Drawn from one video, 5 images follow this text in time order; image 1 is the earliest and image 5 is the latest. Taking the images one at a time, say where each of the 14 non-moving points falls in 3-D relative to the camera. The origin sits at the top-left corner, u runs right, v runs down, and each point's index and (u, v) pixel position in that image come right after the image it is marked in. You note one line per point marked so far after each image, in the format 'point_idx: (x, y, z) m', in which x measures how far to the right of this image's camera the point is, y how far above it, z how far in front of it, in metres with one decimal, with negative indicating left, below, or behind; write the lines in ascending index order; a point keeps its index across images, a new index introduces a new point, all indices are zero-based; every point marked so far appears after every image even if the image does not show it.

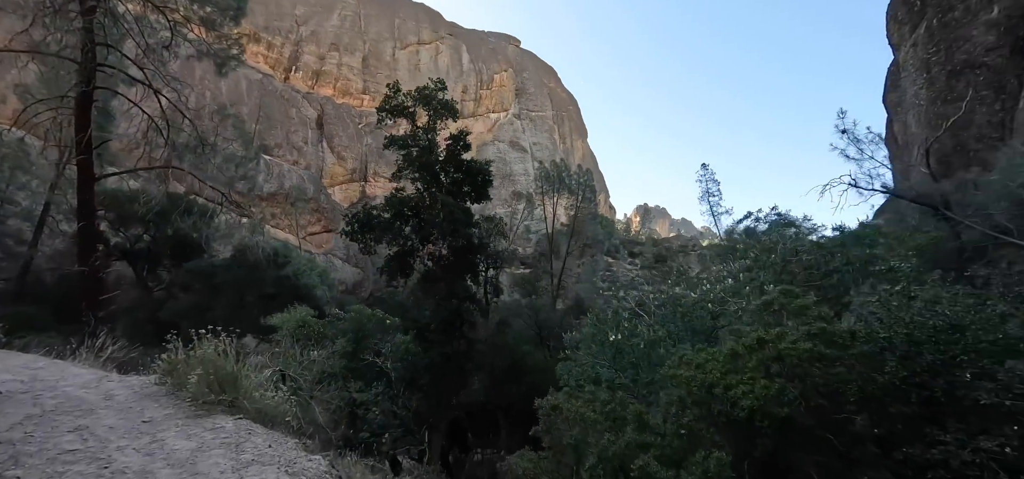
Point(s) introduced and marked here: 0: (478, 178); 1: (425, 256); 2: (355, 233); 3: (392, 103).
0: (-1.0, +1.9, +15.4) m
1: (-2.6, -0.5, +15.1) m
2: (-4.6, +0.2, +14.9) m
3: (-3.5, +4.0, +15.2) m
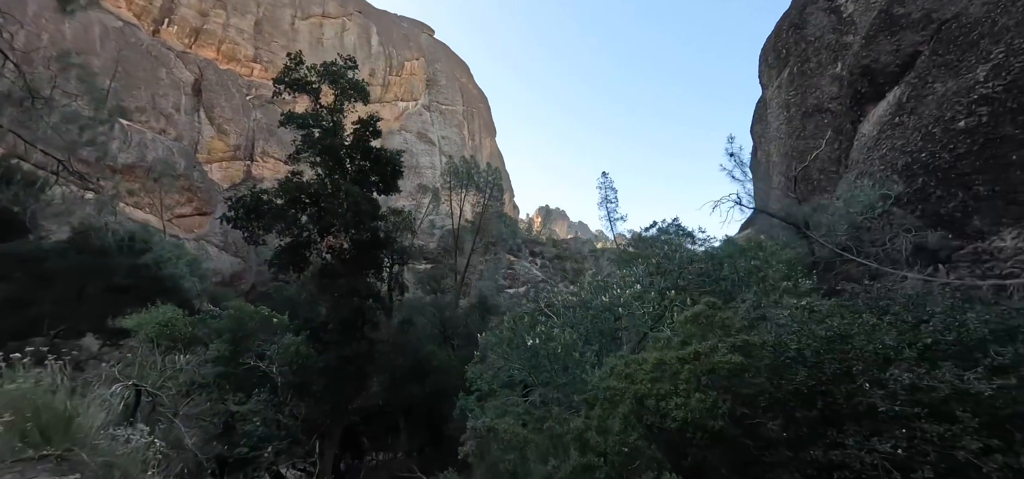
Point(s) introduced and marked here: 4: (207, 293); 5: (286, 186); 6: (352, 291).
0: (-3.5, +2.0, +14.4) m
1: (-5.0, -0.2, +13.8) m
2: (-6.9, +0.5, +13.2) m
3: (-5.8, +4.3, +13.6) m
4: (-10.4, -1.8, +17.6) m
5: (-5.7, +1.4, +13.1) m
6: (-4.1, -1.3, +13.4) m
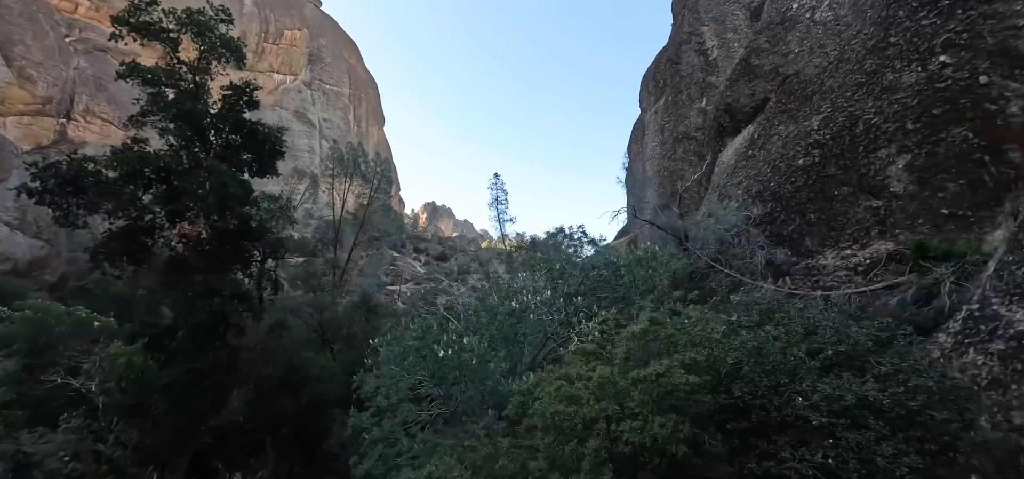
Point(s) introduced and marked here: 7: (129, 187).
0: (-5.9, +2.3, +12.2) m
1: (-7.4, +0.1, +11.3) m
2: (-9.0, +0.9, +10.2) m
3: (-7.9, +4.6, +11.0) m
4: (-13.5, -1.3, +13.8) m
5: (-7.8, +1.7, +10.4) m
6: (-6.4, -1.1, +11.1) m
7: (-7.8, +1.1, +10.6) m
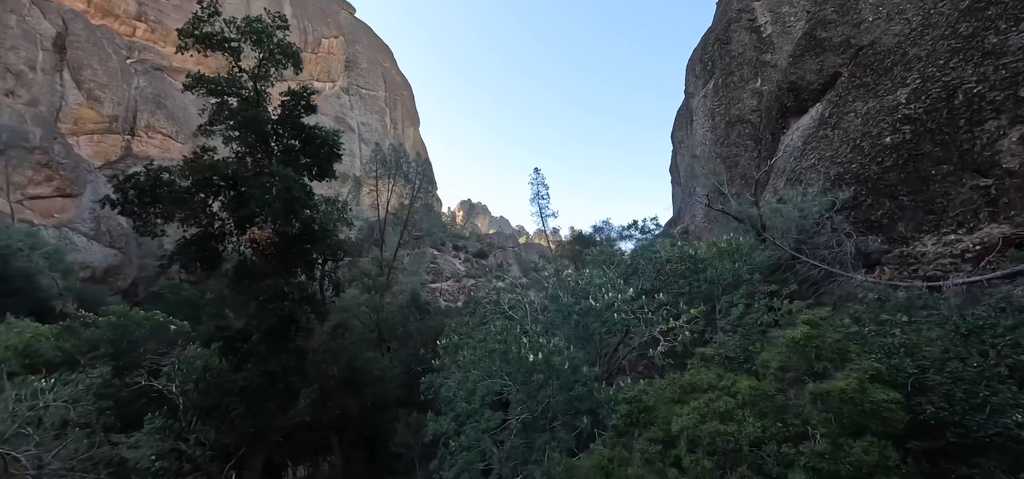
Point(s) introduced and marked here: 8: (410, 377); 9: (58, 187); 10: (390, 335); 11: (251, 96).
0: (-4.5, +2.2, +12.3) m
1: (-6.0, -0.1, +11.5) m
2: (-7.8, +0.7, +10.6) m
3: (-6.7, +4.5, +11.2) m
4: (-11.9, -1.6, +14.5) m
5: (-6.6, +1.5, +10.7) m
6: (-5.0, -1.2, +11.3) m
7: (-6.6, +0.9, +10.9) m
8: (-2.9, -3.9, +14.6) m
9: (-19.2, +2.0, +22.7) m
10: (-3.6, -2.8, +15.5) m
11: (-5.9, +3.3, +11.6) m
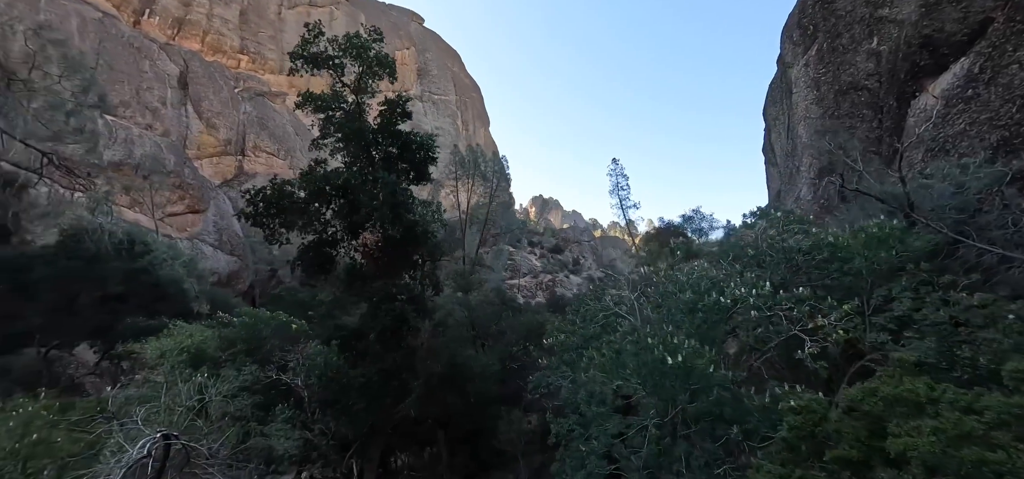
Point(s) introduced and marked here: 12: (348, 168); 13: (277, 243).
0: (-2.3, +2.2, +12.8) m
1: (-3.8, -0.2, +12.2) m
2: (-5.7, +0.5, +11.6) m
3: (-4.7, +4.3, +12.0) m
4: (-9.1, -1.8, +16.1) m
5: (-4.5, +1.4, +11.5) m
6: (-2.8, -1.2, +11.8) m
7: (-4.4, +0.8, +11.7) m
8: (-0.1, -3.8, +14.8) m
9: (-15.3, +1.5, +25.2) m
10: (-0.7, -2.8, +15.8) m
11: (-3.8, +3.2, +12.3) m
12: (-3.8, +1.7, +12.1) m
13: (-5.4, -0.1, +11.9) m
